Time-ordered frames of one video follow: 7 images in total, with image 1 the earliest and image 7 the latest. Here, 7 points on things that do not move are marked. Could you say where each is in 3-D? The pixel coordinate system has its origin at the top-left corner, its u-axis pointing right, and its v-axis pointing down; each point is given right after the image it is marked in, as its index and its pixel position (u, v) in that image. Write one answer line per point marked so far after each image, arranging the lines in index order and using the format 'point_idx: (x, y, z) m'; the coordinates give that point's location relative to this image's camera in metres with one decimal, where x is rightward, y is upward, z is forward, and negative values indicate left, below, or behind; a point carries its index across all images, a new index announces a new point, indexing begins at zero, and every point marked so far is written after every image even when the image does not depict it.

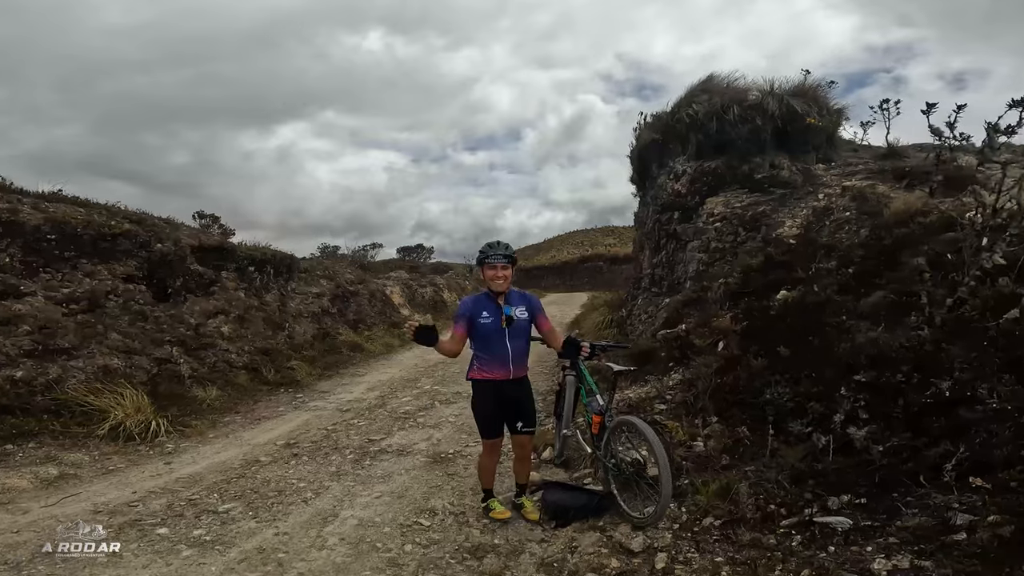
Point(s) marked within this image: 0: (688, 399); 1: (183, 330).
0: (+2.1, -1.3, +6.2) m
1: (-6.2, -0.8, +10.2) m
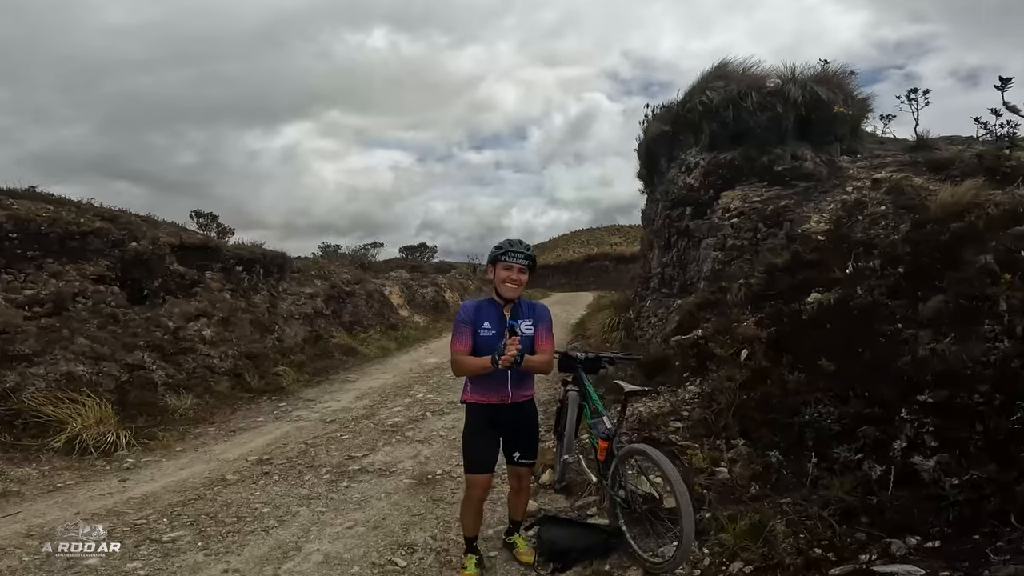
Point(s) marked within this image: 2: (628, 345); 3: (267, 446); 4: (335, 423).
0: (+2.1, -1.3, +5.4) m
1: (-6.2, -0.8, +9.5) m
2: (+2.3, -1.1, +10.5) m
3: (-3.4, -2.1, +7.4) m
4: (-2.7, -2.0, +8.2) m
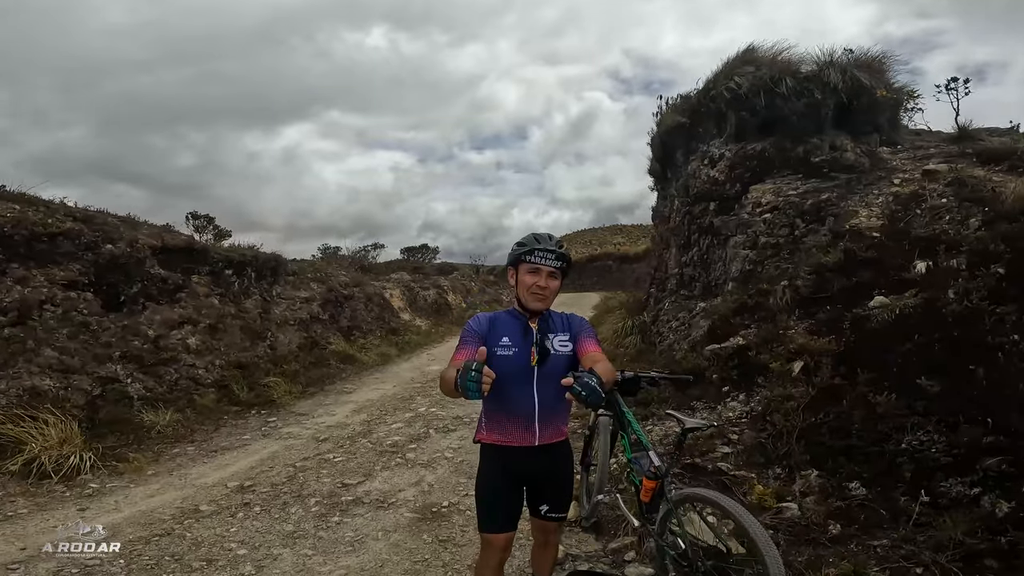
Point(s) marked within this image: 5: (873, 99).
0: (+2.2, -1.3, +4.6) m
1: (-6.1, -0.9, +8.7) m
2: (+2.4, -1.2, +9.7) m
3: (-3.2, -2.2, +6.6) m
4: (-2.6, -2.1, +7.4) m
5: (+6.1, +3.1, +9.0) m
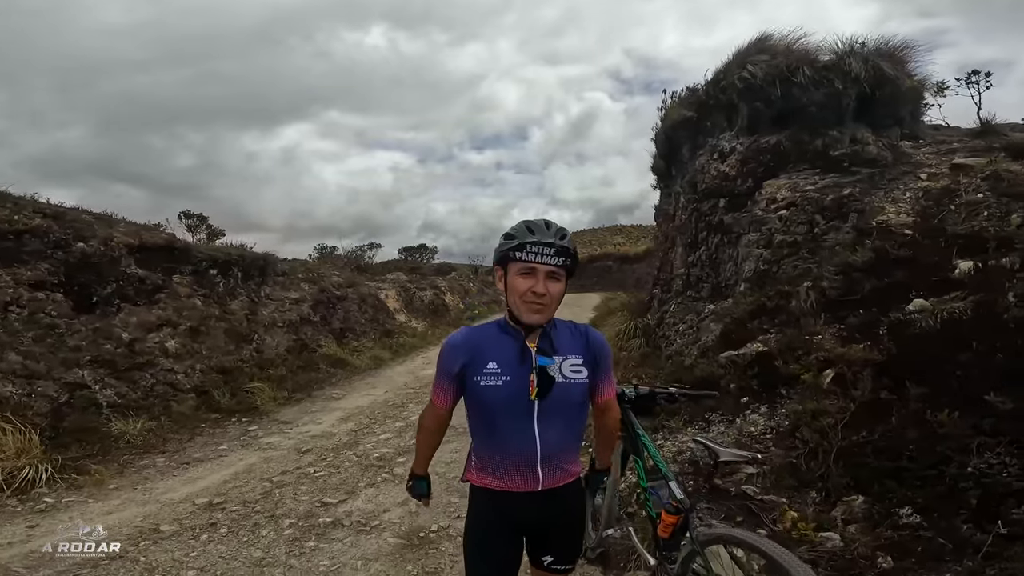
0: (+2.2, -1.3, +4.1) m
1: (-6.1, -0.9, +8.2) m
2: (+2.4, -1.2, +9.2) m
3: (-3.2, -2.2, +6.0) m
4: (-2.6, -2.1, +6.9) m
5: (+6.0, +3.0, +8.4) m
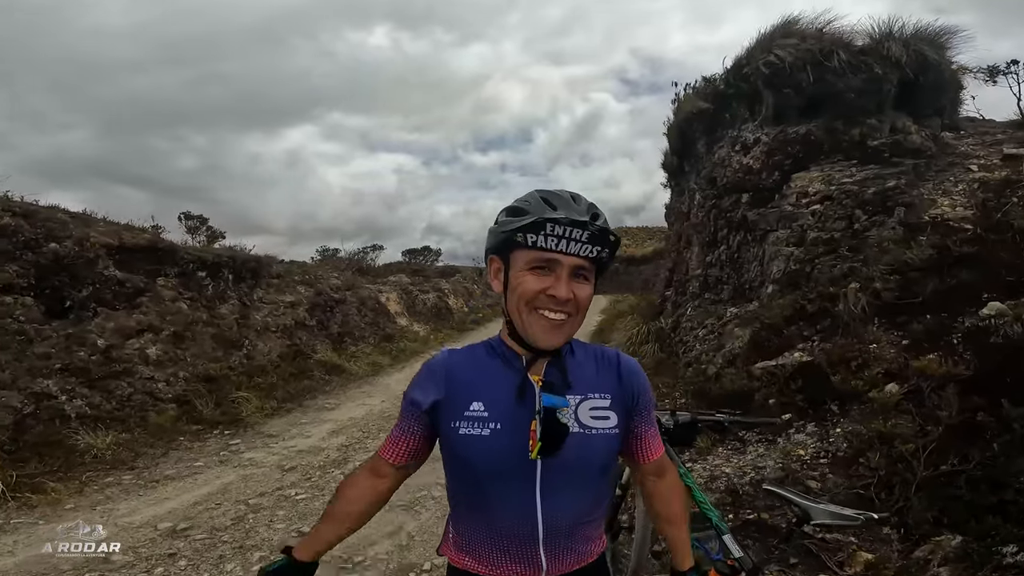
0: (+2.2, -1.3, +3.4) m
1: (-6.0, -0.9, +7.5) m
2: (+2.5, -1.2, +8.5) m
3: (-3.2, -2.2, +5.4) m
4: (-2.5, -2.1, +6.2) m
5: (+6.1, +3.0, +7.7) m
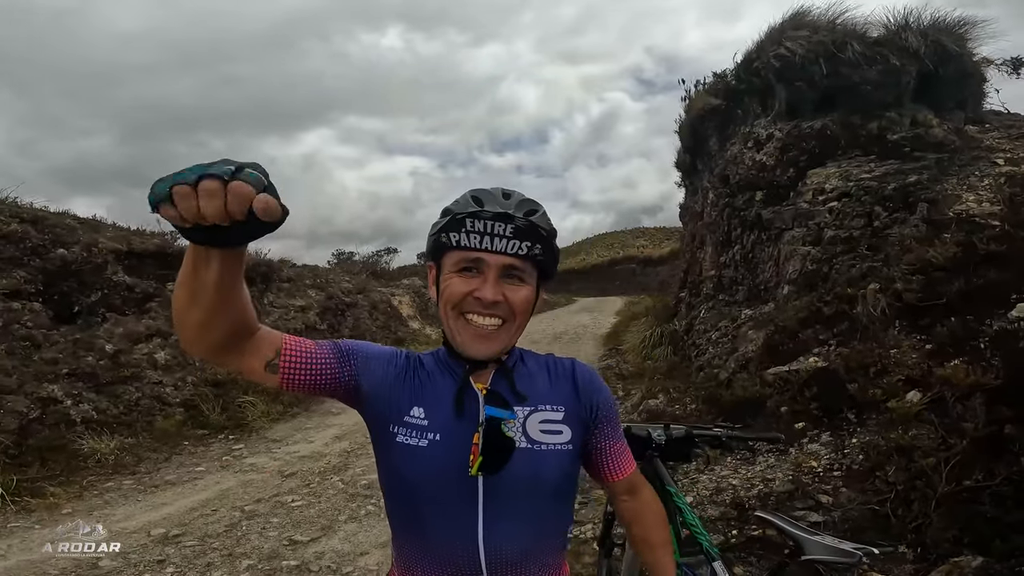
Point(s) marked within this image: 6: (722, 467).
0: (+2.2, -1.3, +3.2) m
1: (-5.9, -1.0, +7.6) m
2: (+2.6, -1.2, +8.2) m
3: (-3.2, -2.3, +5.3) m
4: (-2.5, -2.2, +6.1) m
5: (+6.2, +3.0, +7.4) m
6: (+1.7, -1.5, +4.4) m
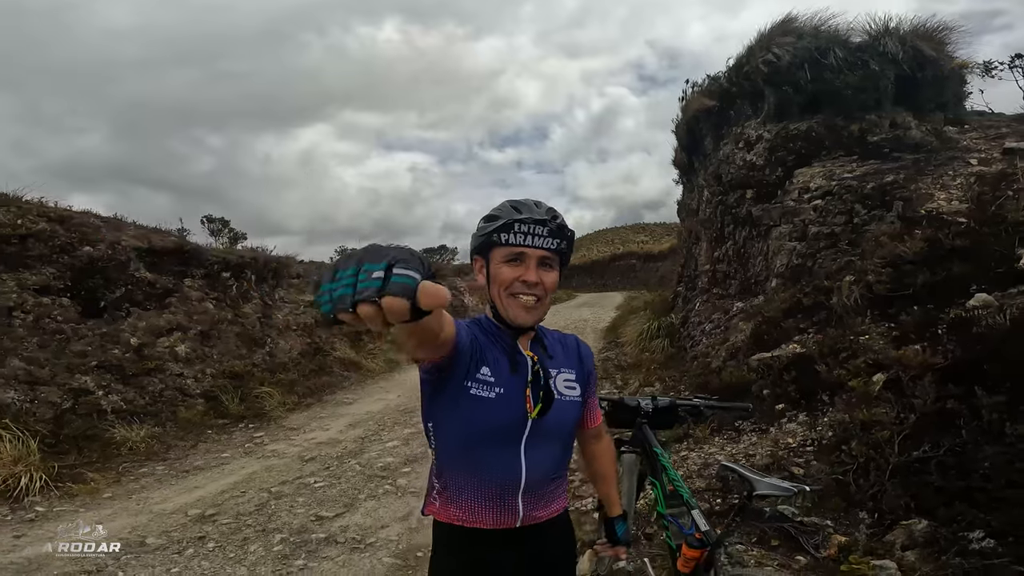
0: (+2.2, -1.3, +3.6) m
1: (-5.9, -1.0, +8.0) m
2: (+2.7, -1.1, +8.6) m
3: (-3.1, -2.2, +5.7) m
4: (-2.4, -2.1, +6.6) m
5: (+6.2, +3.1, +7.8) m
6: (+1.8, -1.4, +4.9) m
